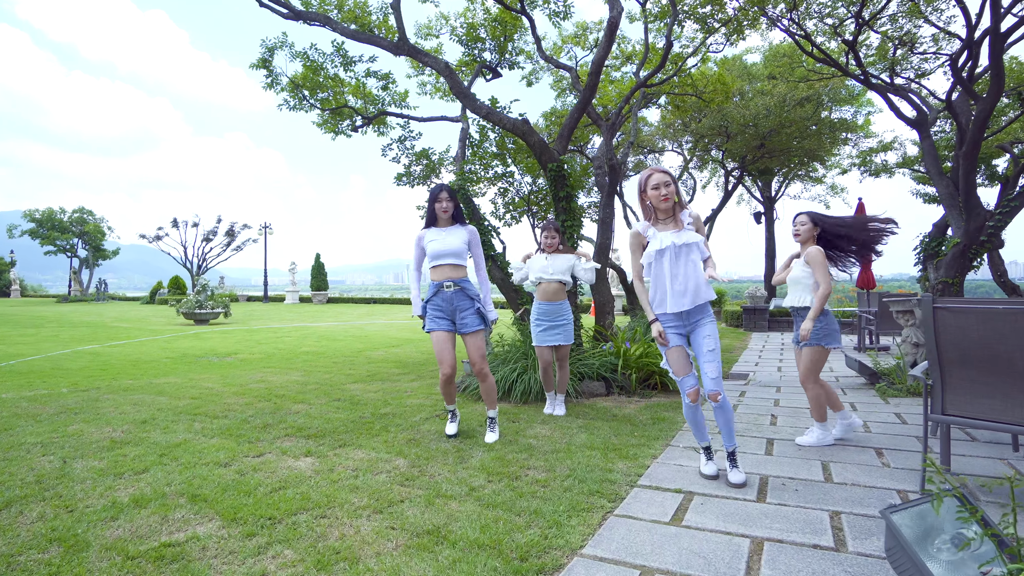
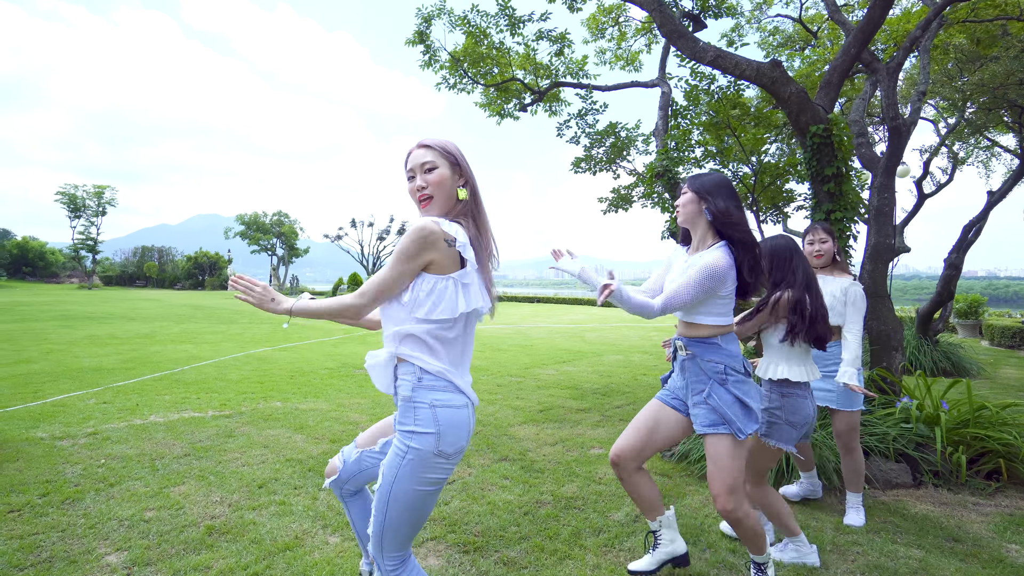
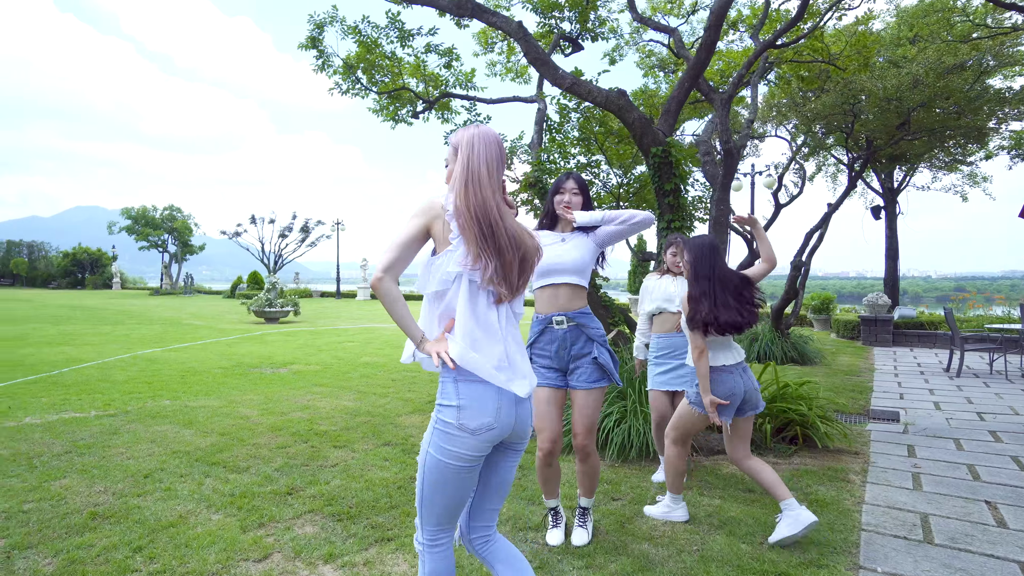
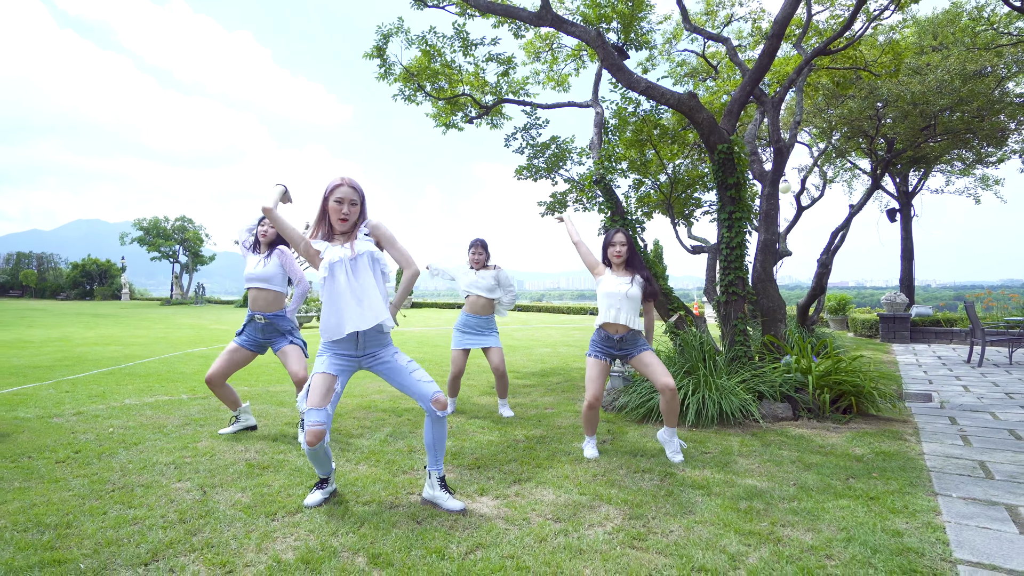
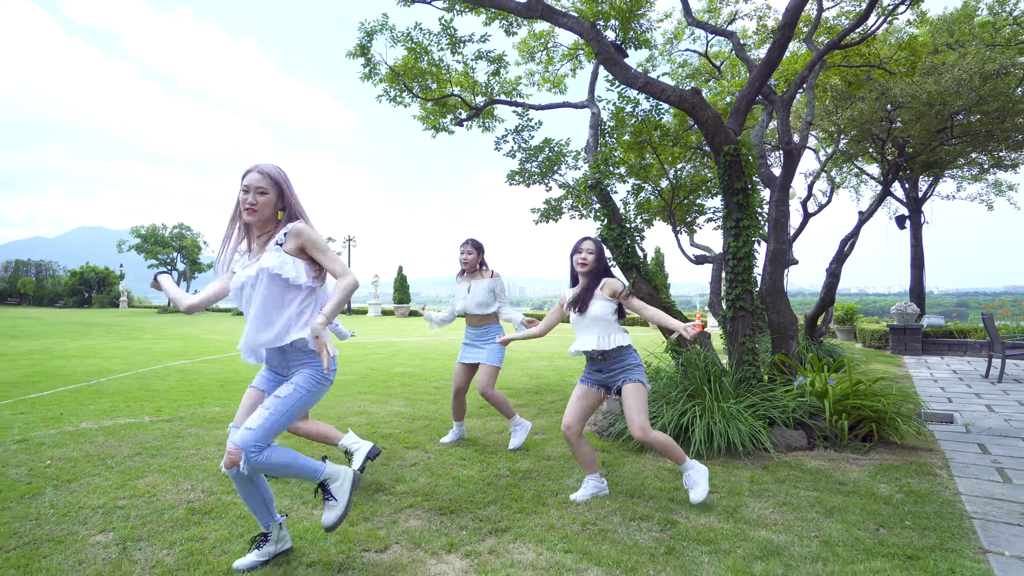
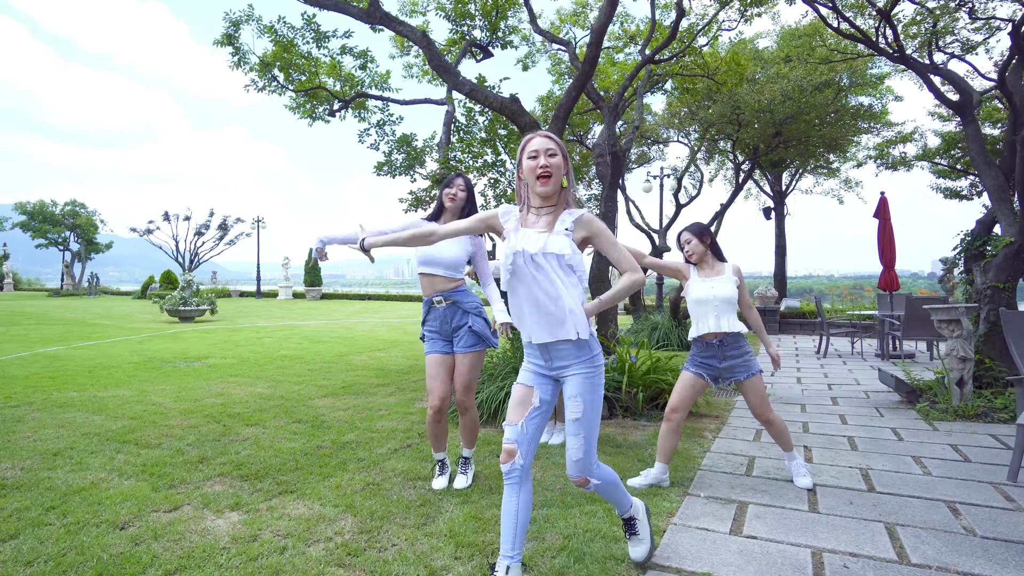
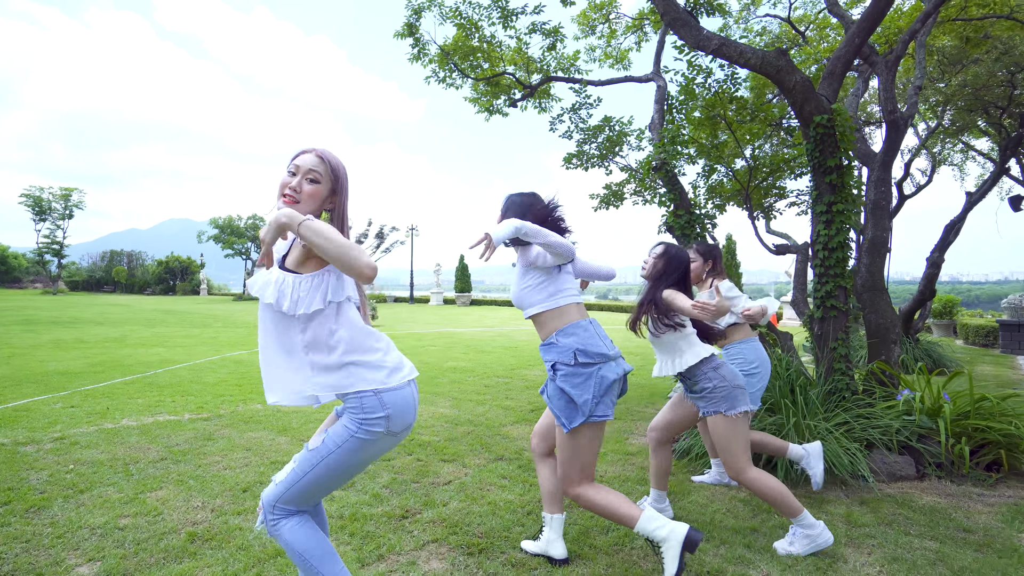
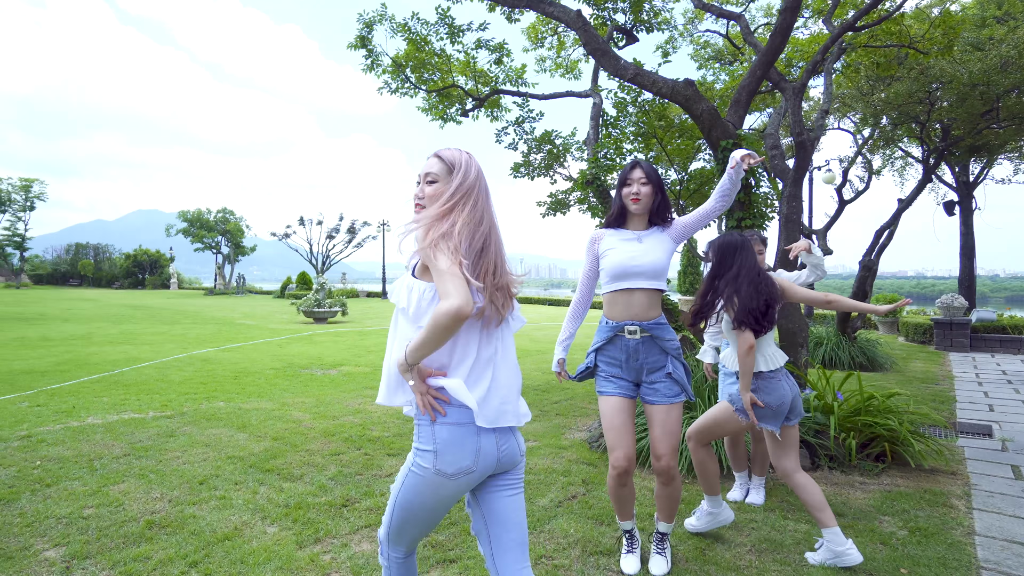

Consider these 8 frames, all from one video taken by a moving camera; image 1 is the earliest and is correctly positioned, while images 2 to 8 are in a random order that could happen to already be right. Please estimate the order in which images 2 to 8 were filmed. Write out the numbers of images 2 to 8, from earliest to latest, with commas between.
6, 3, 8, 2, 7, 5, 4
